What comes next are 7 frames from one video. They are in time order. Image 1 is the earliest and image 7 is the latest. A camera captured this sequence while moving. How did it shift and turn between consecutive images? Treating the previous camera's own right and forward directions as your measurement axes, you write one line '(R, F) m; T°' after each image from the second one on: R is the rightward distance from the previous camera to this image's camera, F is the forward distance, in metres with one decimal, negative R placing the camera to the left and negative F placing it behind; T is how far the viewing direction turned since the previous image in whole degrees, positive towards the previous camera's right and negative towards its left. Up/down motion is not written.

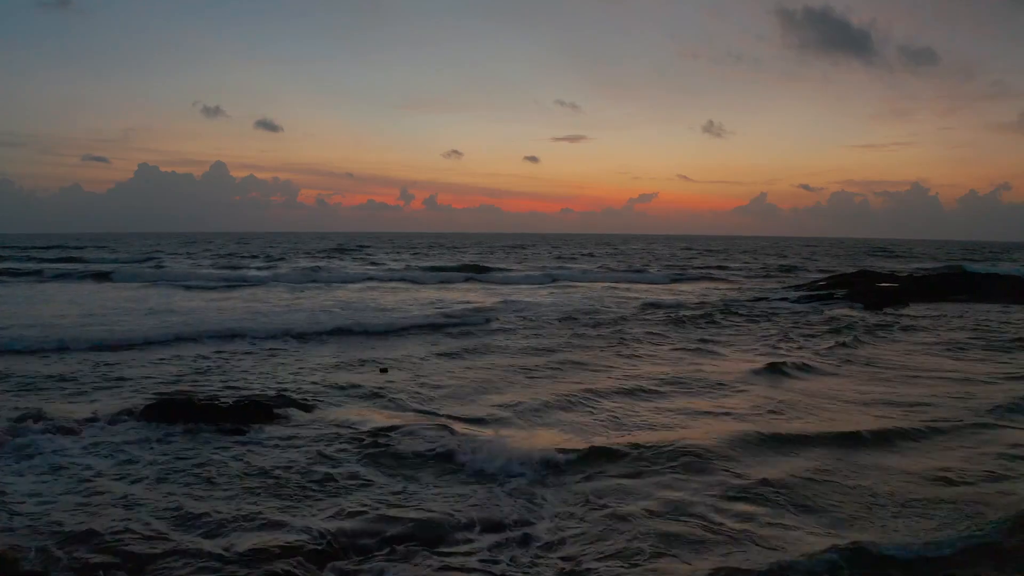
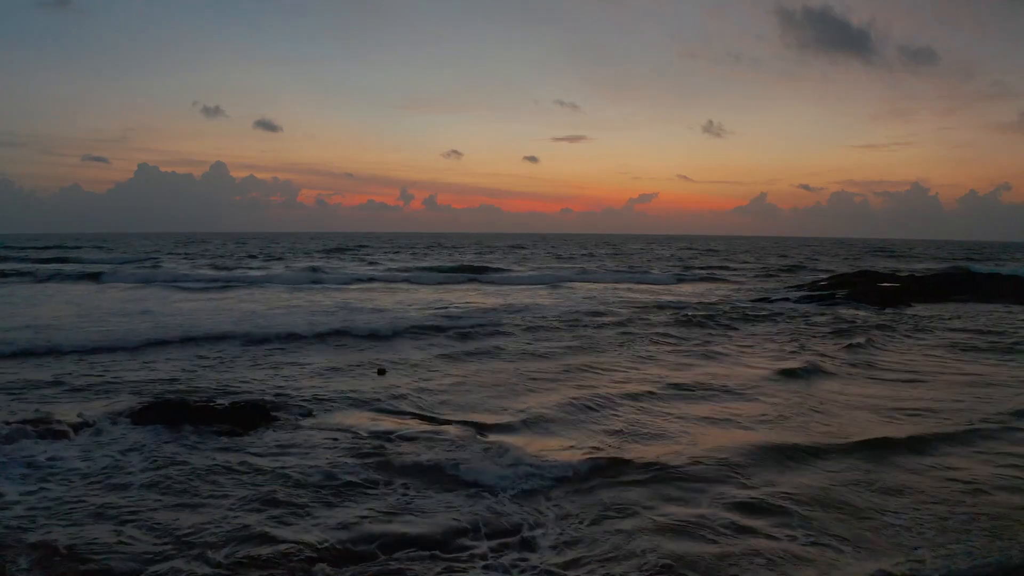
(-0.5, -0.8) m; 0°
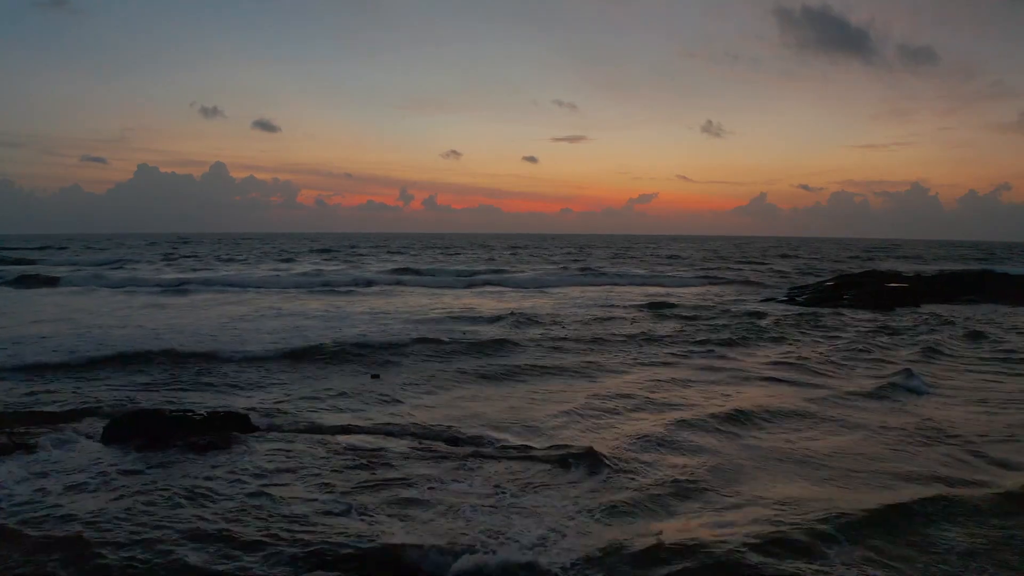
(0.0, +0.7) m; 0°
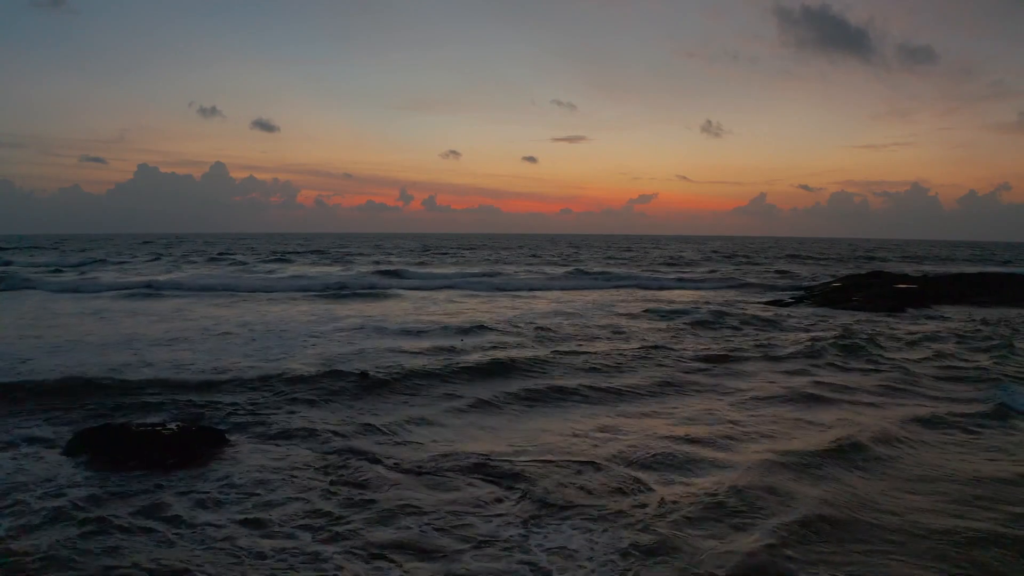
(0.0, +0.8) m; 0°
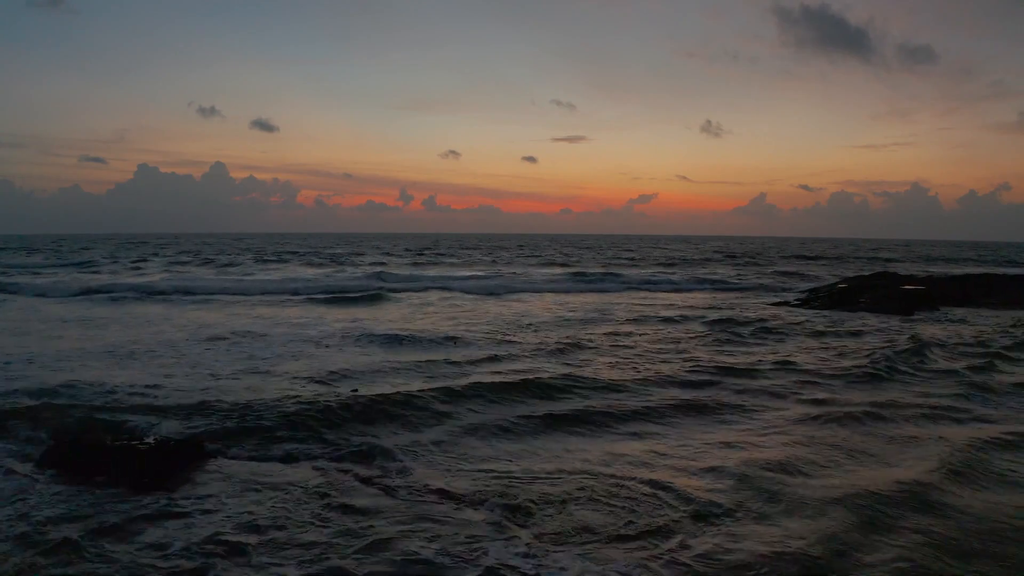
(0.0, +0.6) m; 0°
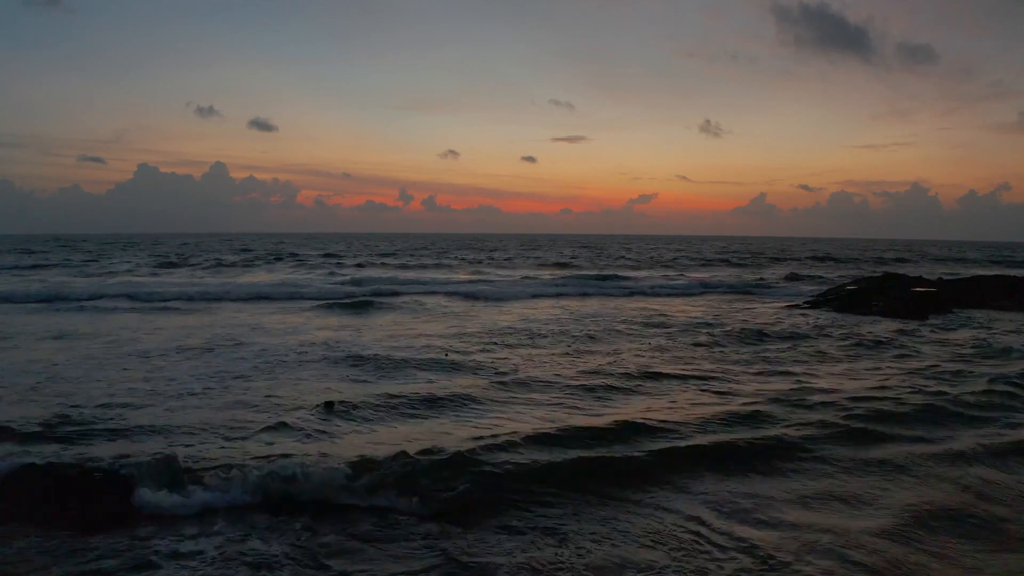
(0.0, +0.9) m; 0°
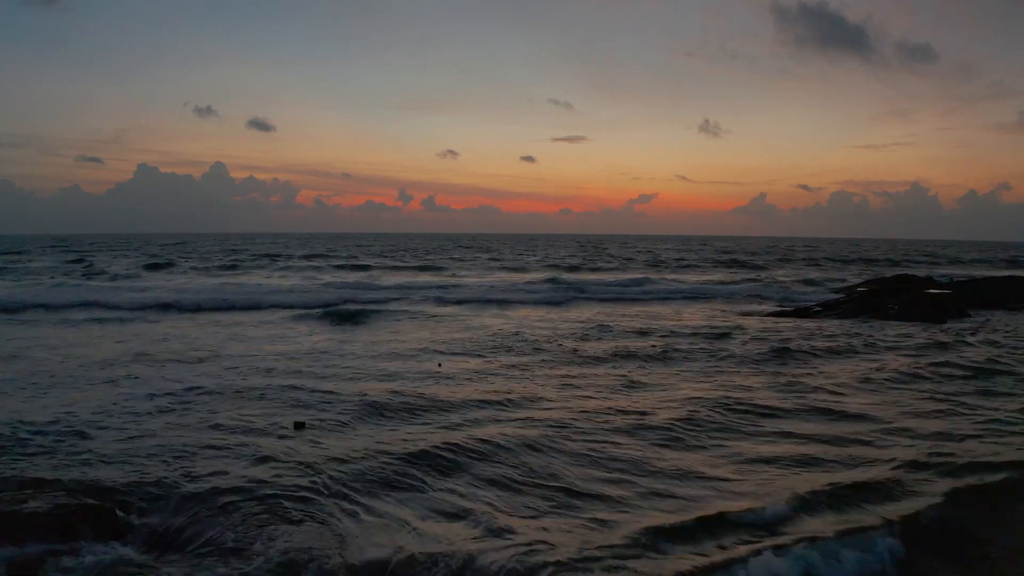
(-0.1, +1.1) m; 0°
